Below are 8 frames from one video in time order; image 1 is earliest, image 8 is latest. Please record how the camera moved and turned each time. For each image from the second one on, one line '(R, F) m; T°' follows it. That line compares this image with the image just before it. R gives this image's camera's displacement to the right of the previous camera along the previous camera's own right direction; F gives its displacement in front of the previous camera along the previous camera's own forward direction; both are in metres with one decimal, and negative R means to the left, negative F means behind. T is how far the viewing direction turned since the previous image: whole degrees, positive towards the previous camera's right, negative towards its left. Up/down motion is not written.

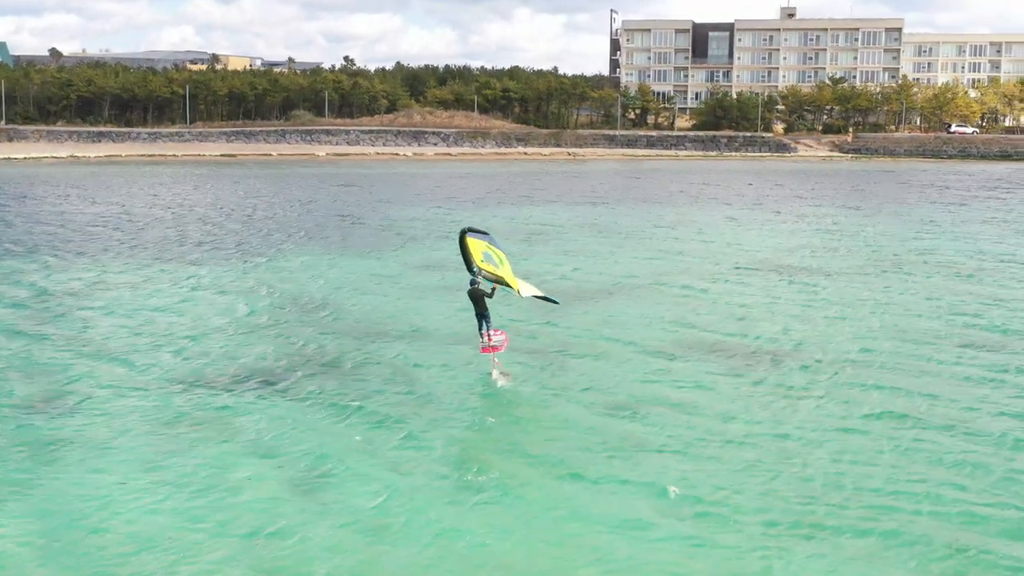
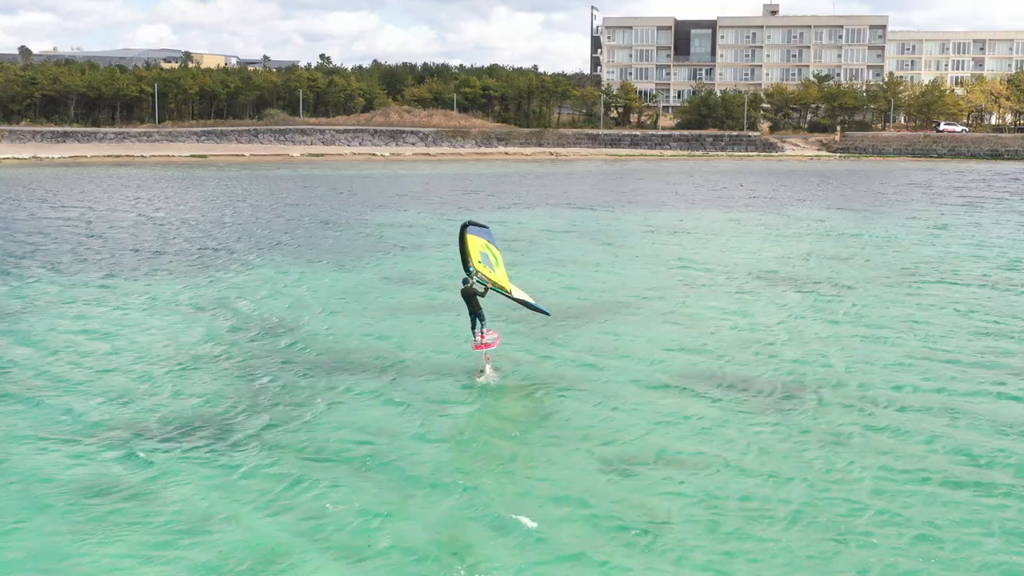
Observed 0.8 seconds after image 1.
(-0.2, +2.3) m; +1°
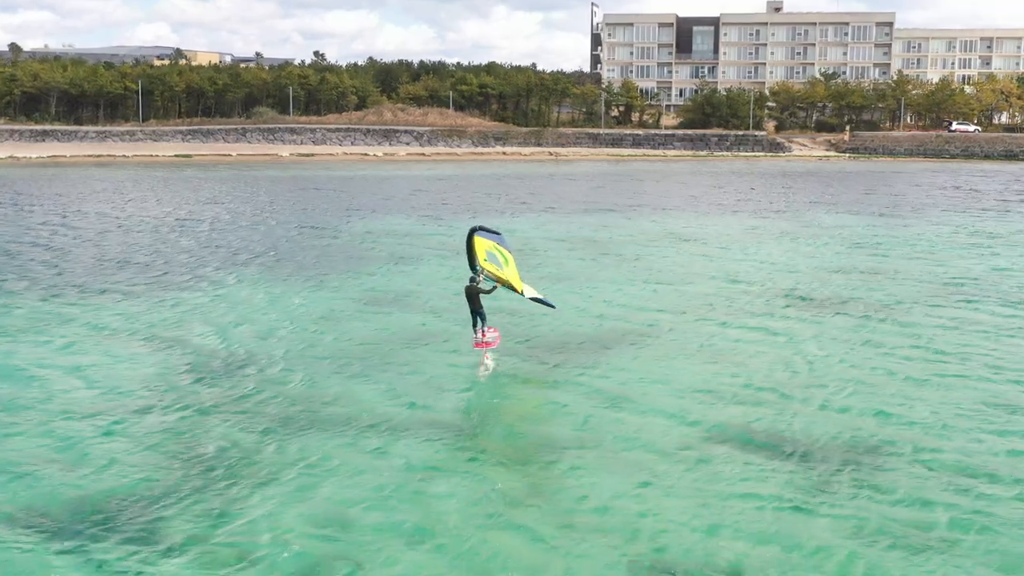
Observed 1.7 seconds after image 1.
(0.0, +2.8) m; 0°
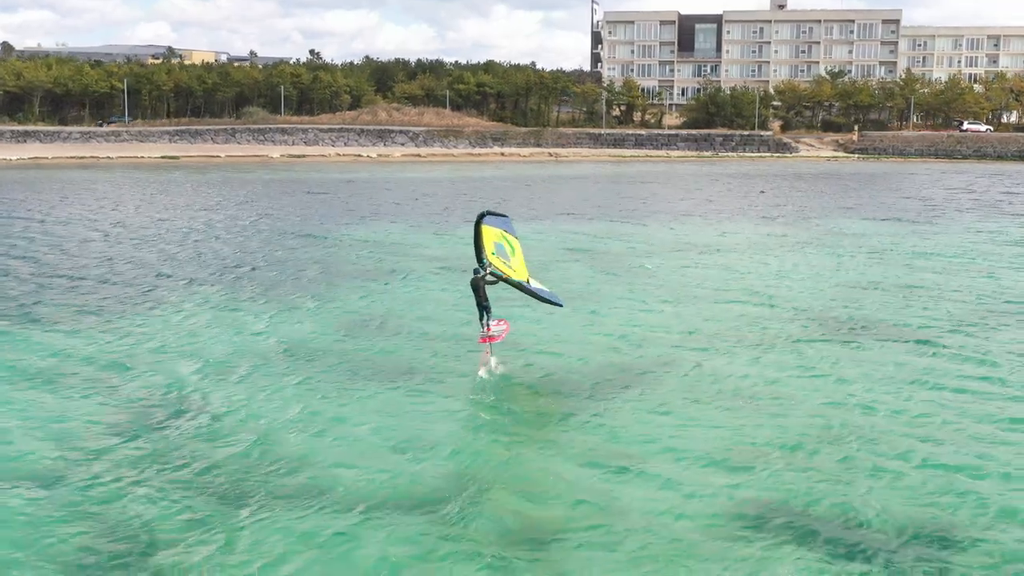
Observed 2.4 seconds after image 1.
(0.0, +2.4) m; 0°
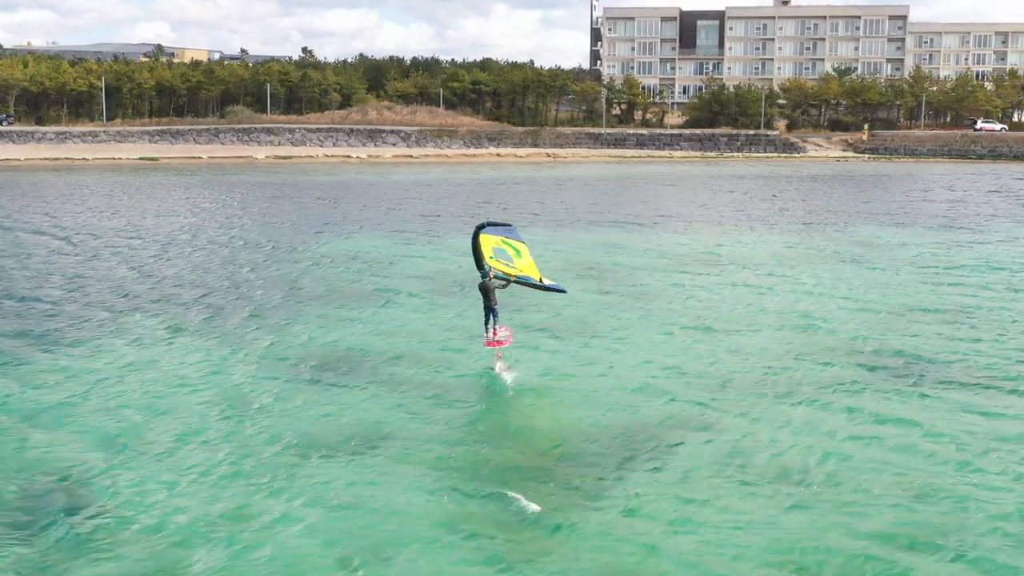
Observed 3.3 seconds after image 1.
(+0.2, +3.1) m; 0°
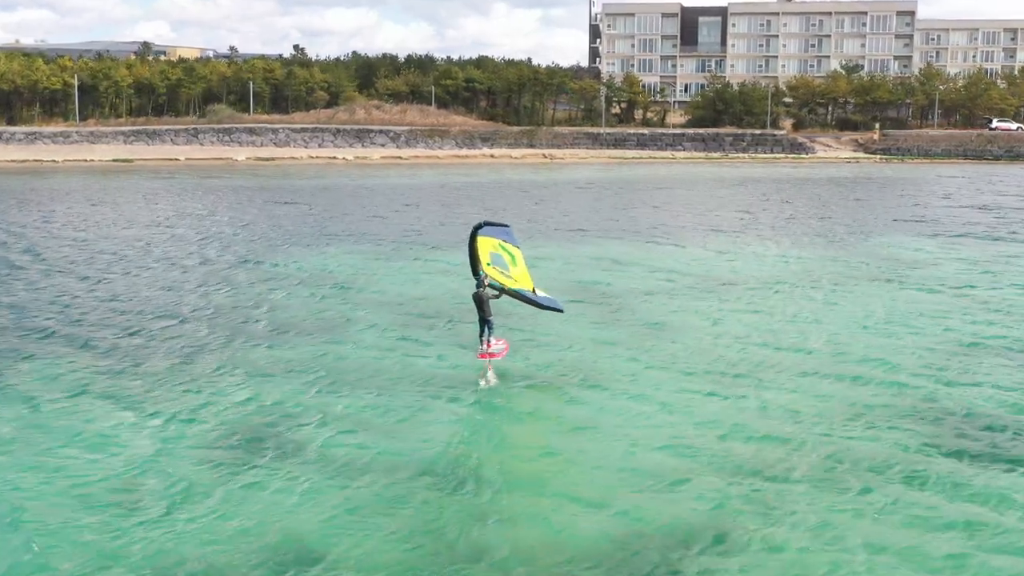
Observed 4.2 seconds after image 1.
(+0.2, +3.4) m; 0°
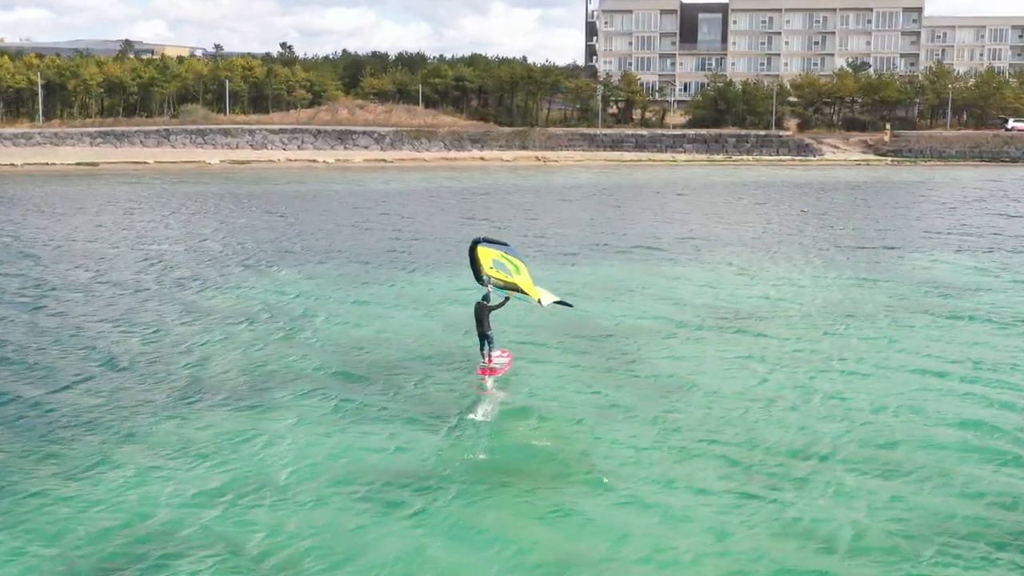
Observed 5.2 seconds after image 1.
(+0.3, +3.7) m; 0°
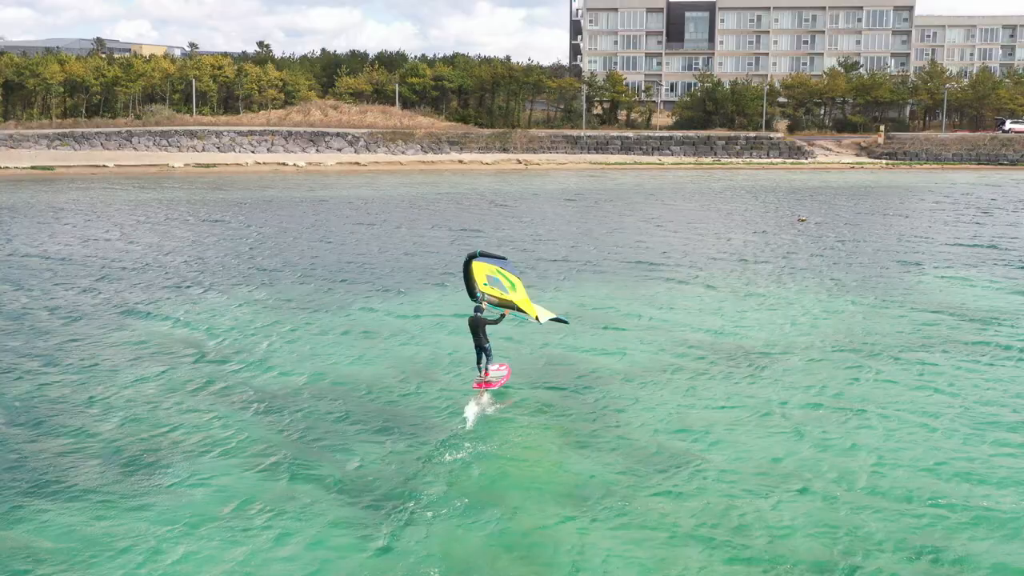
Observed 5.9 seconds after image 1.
(+0.1, +2.8) m; +1°
